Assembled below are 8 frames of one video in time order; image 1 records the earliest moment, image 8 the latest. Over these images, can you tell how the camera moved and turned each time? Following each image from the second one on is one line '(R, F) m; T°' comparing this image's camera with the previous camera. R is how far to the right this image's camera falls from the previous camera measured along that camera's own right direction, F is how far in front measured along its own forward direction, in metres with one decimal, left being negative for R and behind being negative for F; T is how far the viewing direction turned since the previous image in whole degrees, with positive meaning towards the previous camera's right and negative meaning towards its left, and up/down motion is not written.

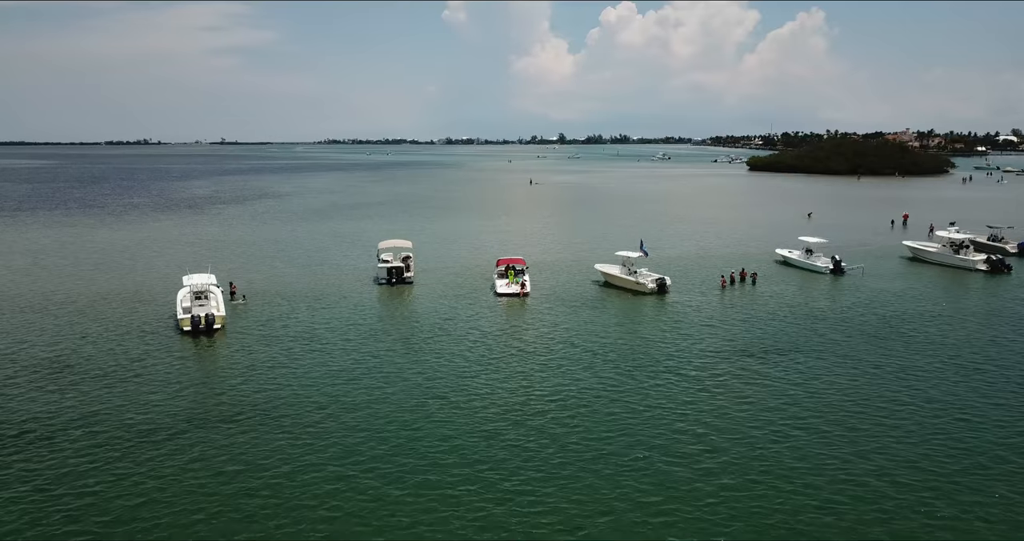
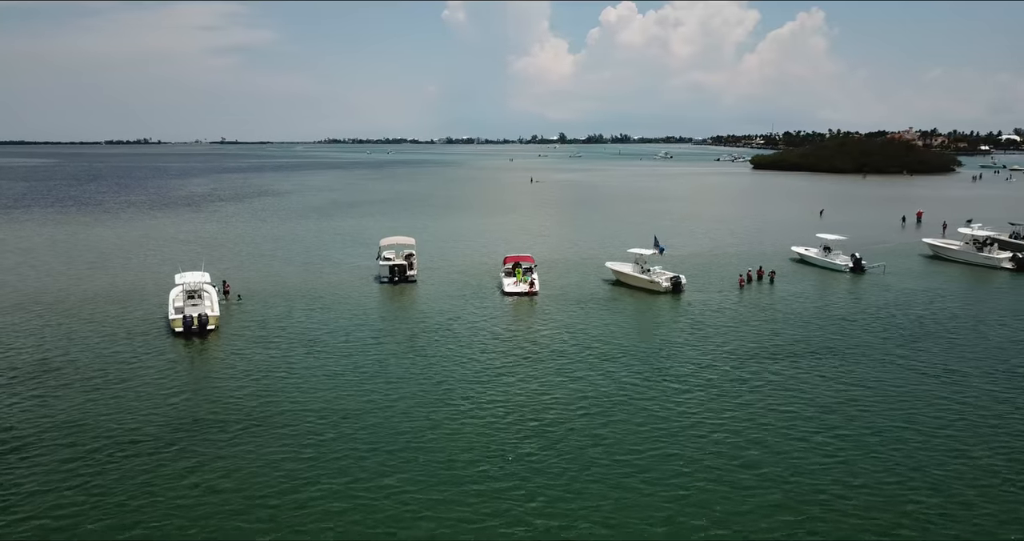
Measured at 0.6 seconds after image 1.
(-0.6, +2.4) m; 0°
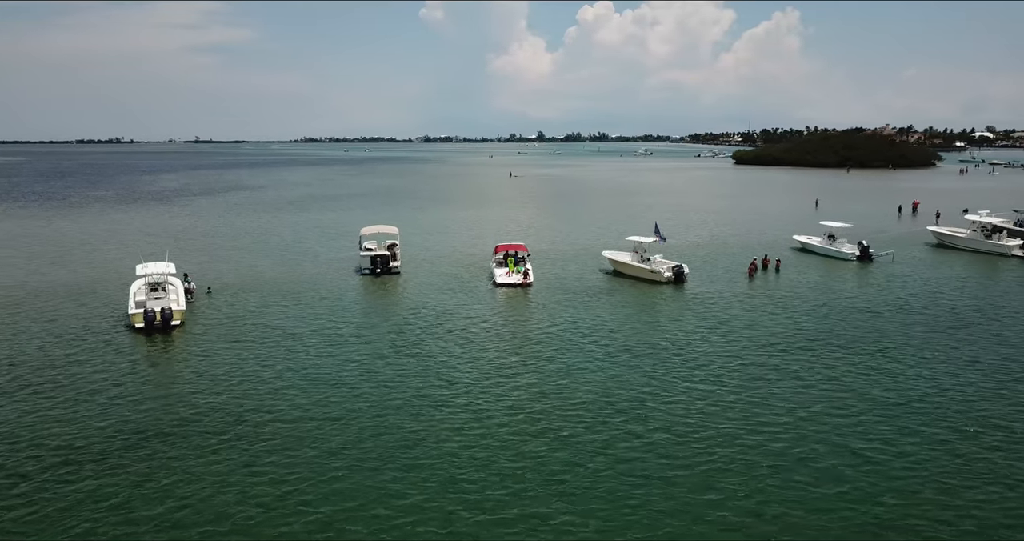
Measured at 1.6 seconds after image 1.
(-0.9, +3.6) m; +2°
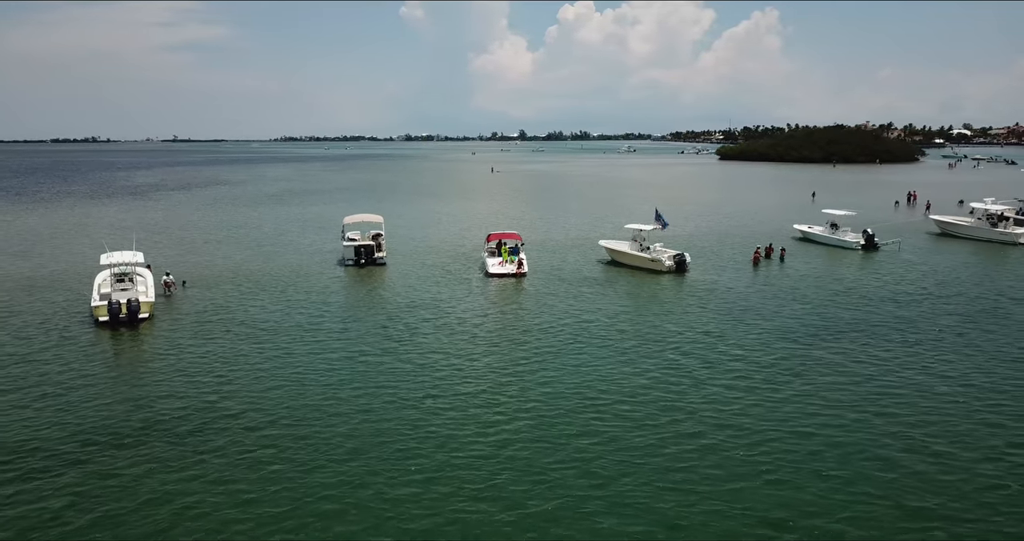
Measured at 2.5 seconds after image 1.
(-0.8, +2.7) m; +1°
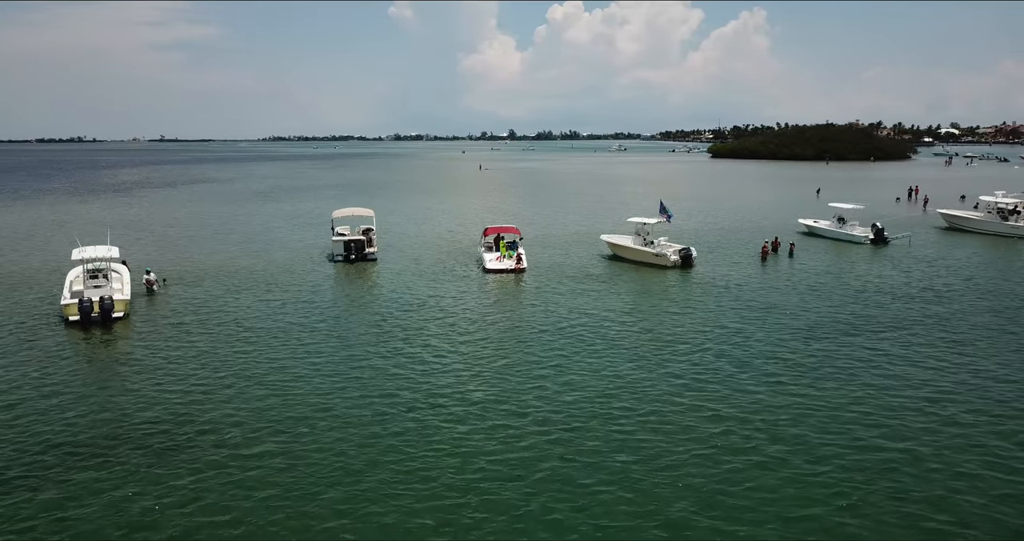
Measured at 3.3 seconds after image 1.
(-0.6, +2.3) m; +1°
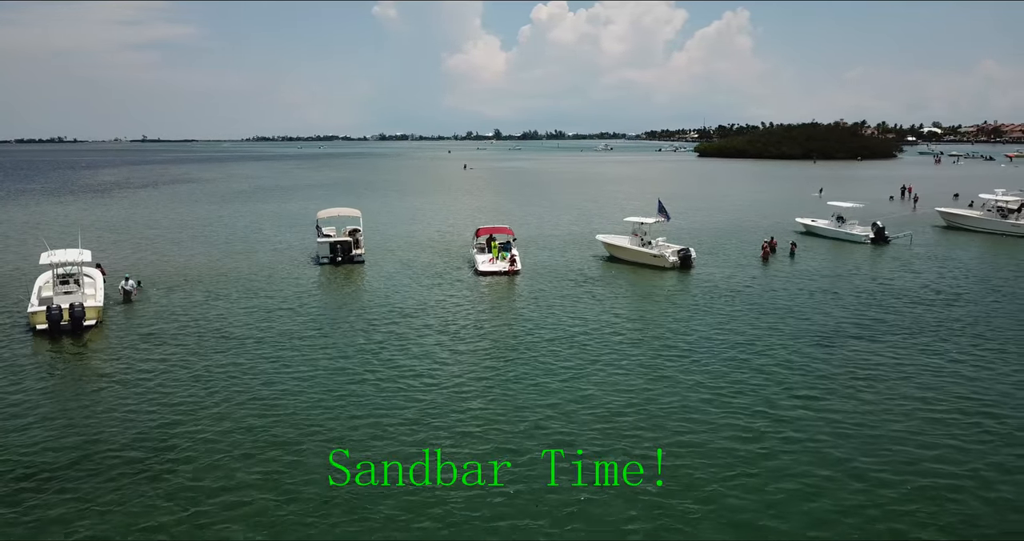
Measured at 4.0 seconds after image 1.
(-0.5, +1.7) m; +1°
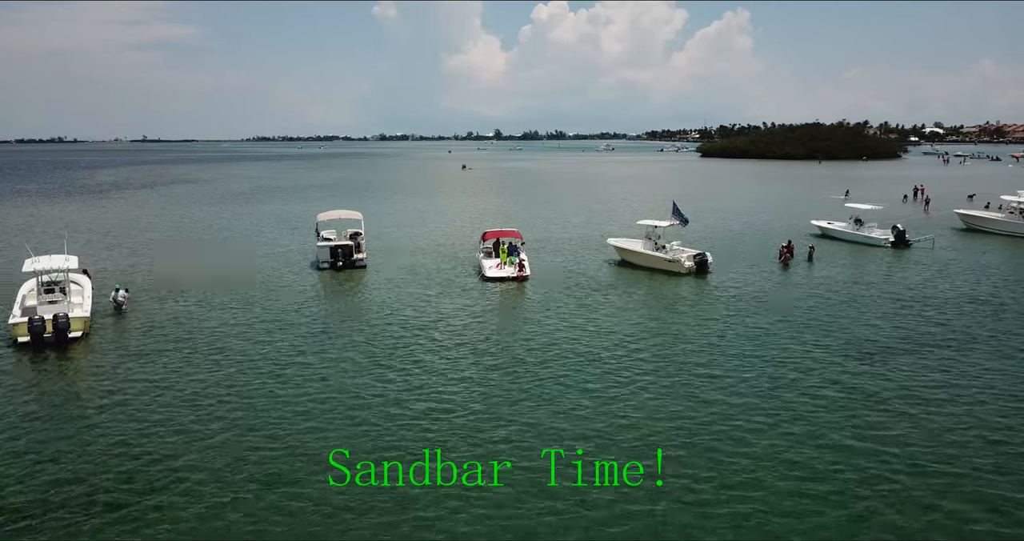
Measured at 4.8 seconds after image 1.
(-0.5, +1.9) m; 0°
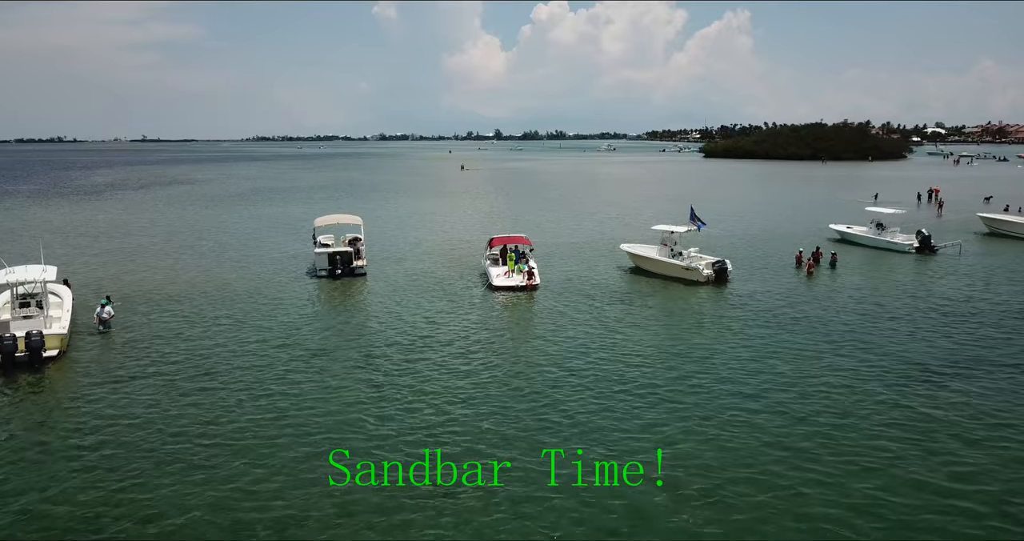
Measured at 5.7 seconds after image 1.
(-0.5, +2.3) m; 0°
